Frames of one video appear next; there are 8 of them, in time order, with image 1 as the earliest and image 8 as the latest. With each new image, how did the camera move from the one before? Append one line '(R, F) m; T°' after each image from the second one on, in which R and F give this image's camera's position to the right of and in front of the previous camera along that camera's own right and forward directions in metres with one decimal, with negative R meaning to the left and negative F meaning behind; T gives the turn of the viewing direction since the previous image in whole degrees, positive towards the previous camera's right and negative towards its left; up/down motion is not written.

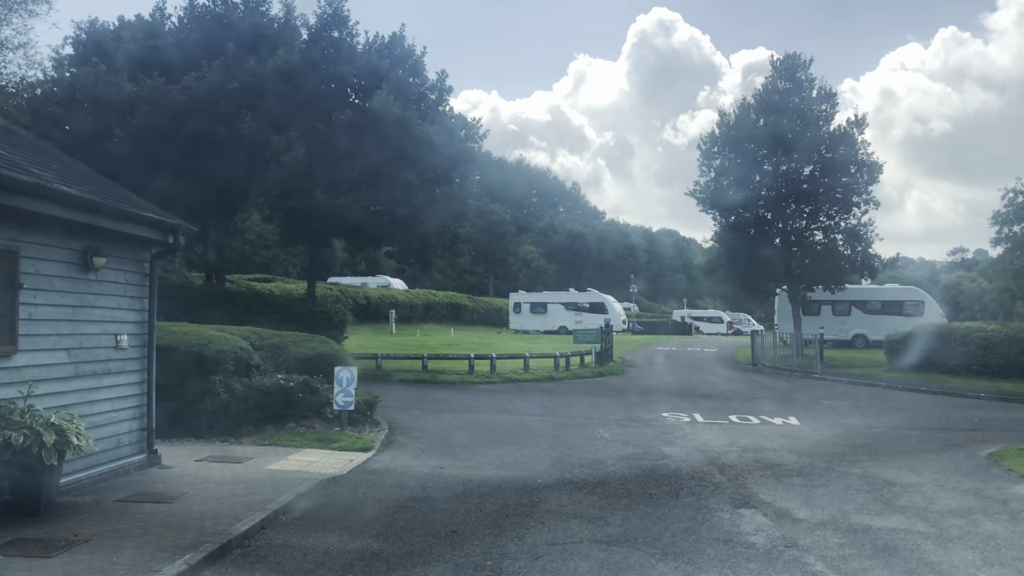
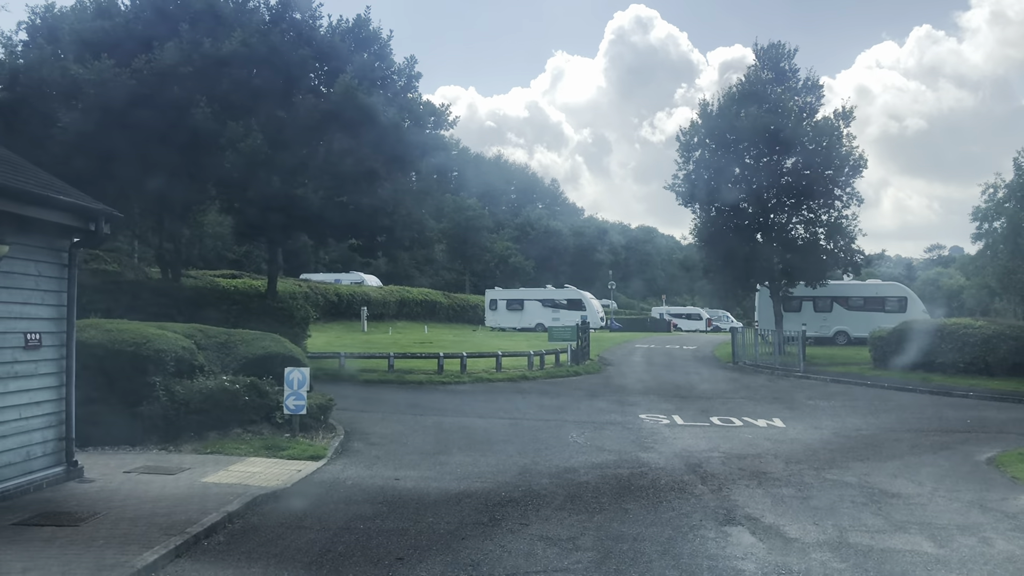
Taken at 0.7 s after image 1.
(+0.2, +1.0) m; +2°
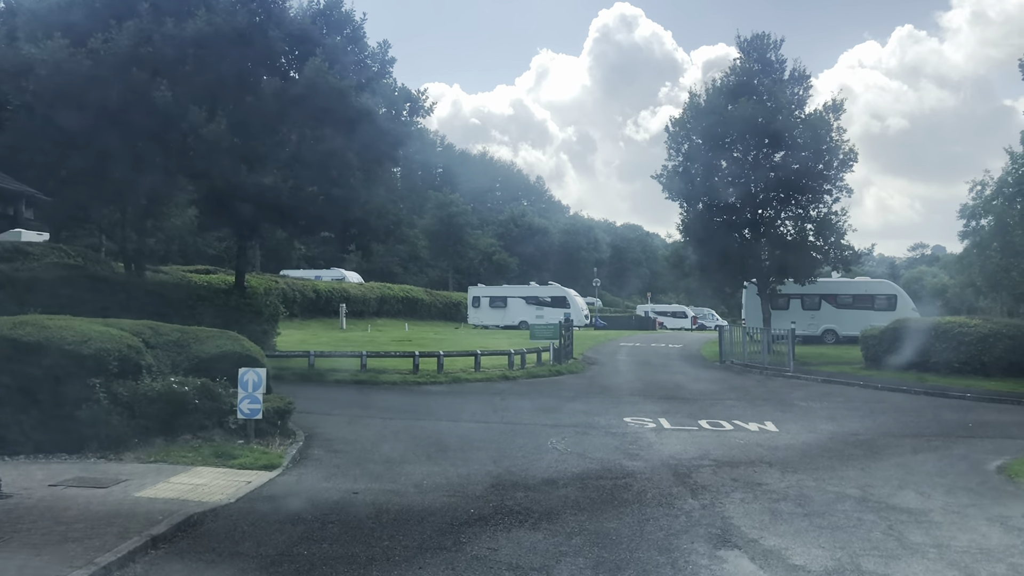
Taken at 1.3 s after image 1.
(+0.1, +0.9) m; +1°
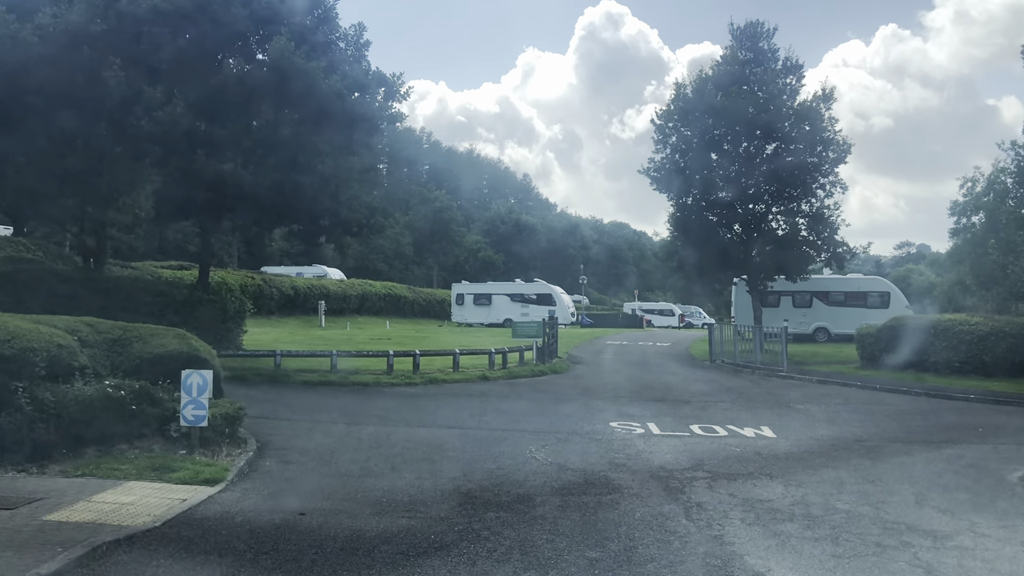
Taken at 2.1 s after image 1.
(+0.2, +1.1) m; +1°
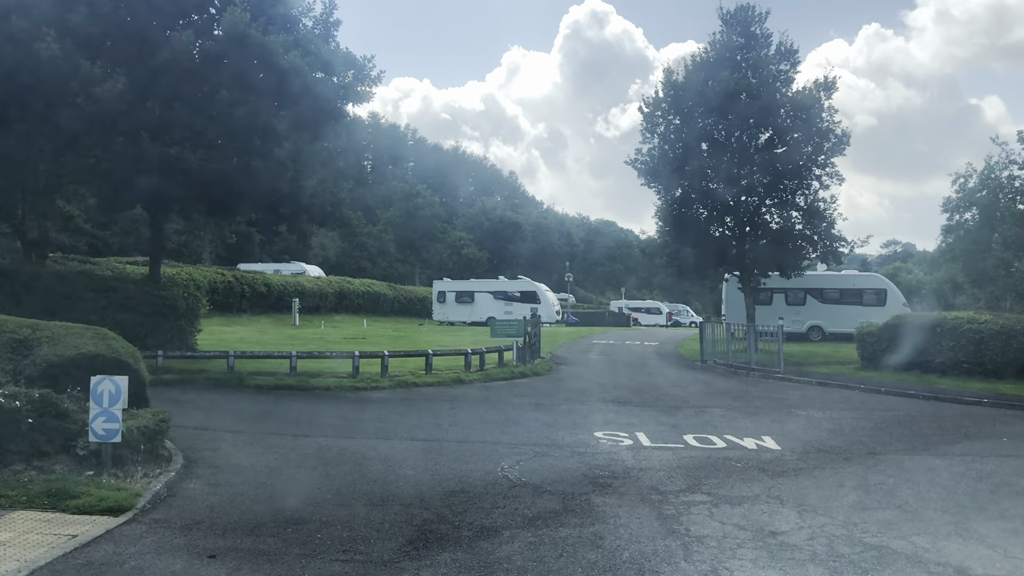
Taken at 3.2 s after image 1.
(+0.2, +1.4) m; +1°
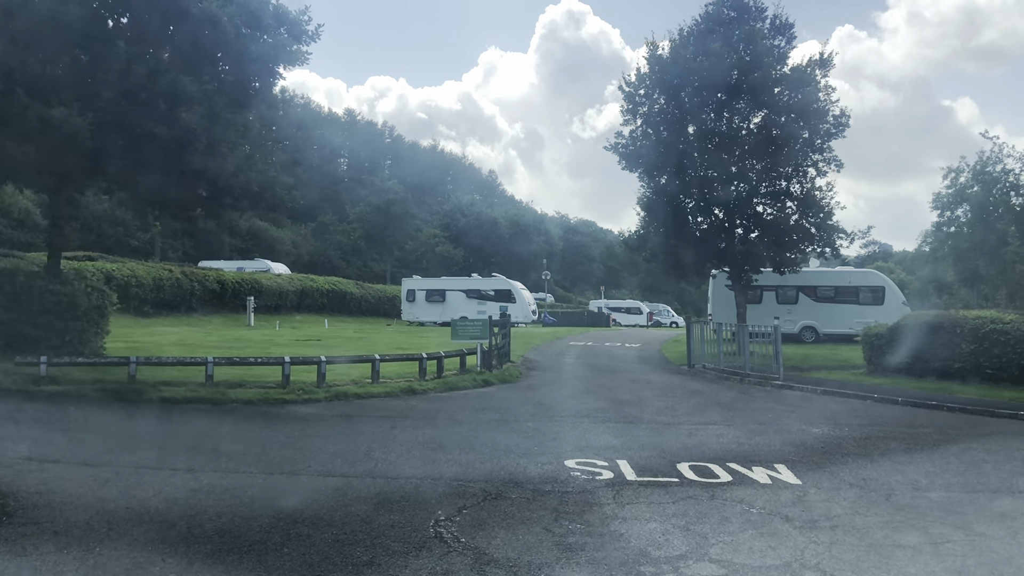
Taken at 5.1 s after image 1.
(+0.3, +2.5) m; +2°
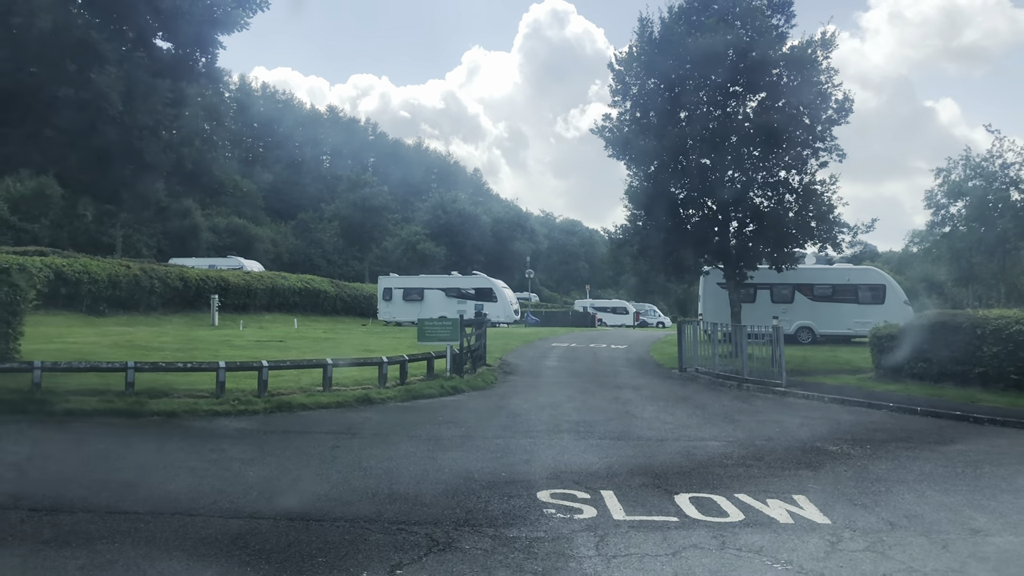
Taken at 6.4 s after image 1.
(+0.2, +1.8) m; +1°
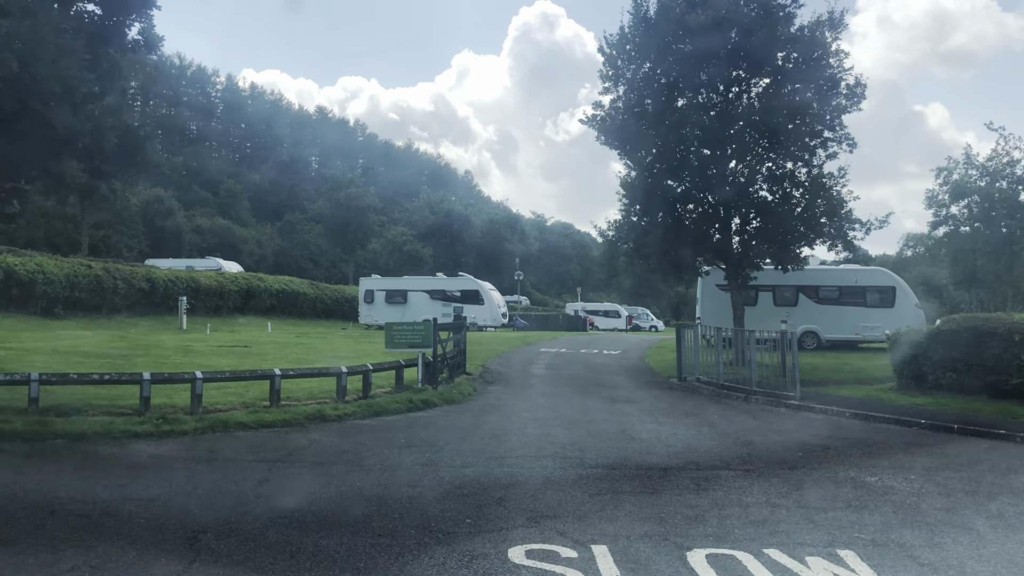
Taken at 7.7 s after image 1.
(+0.2, +1.8) m; +1°
